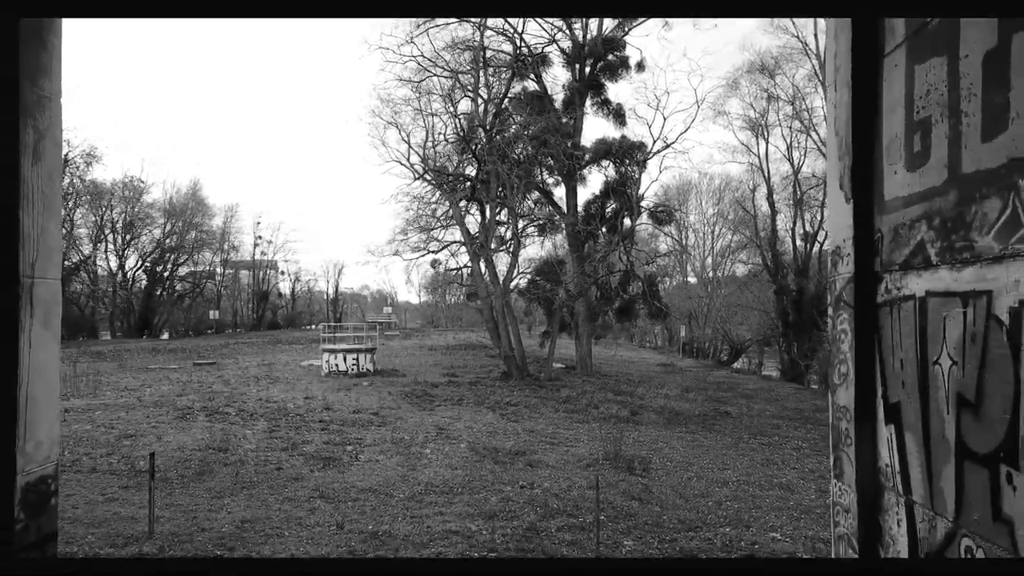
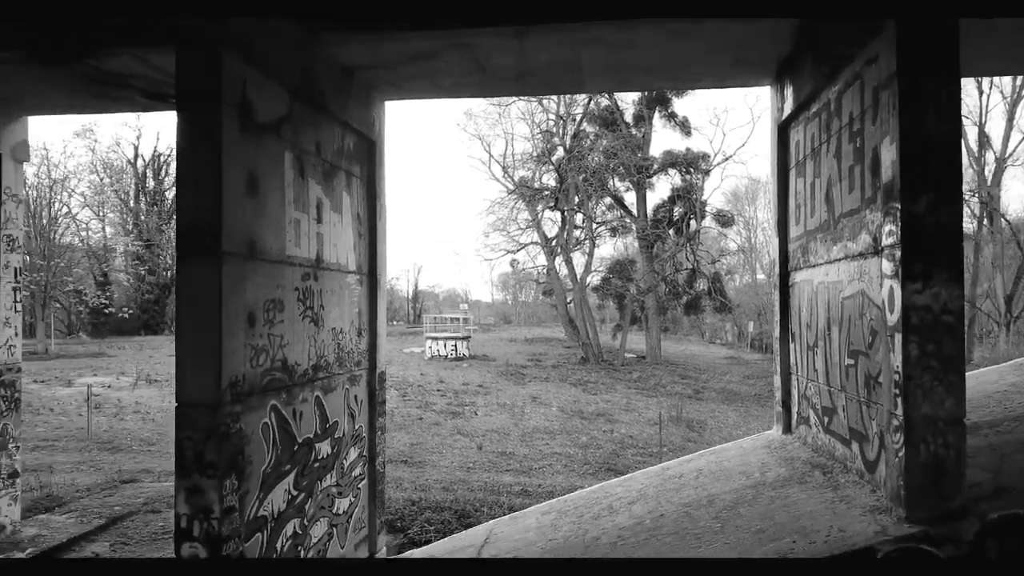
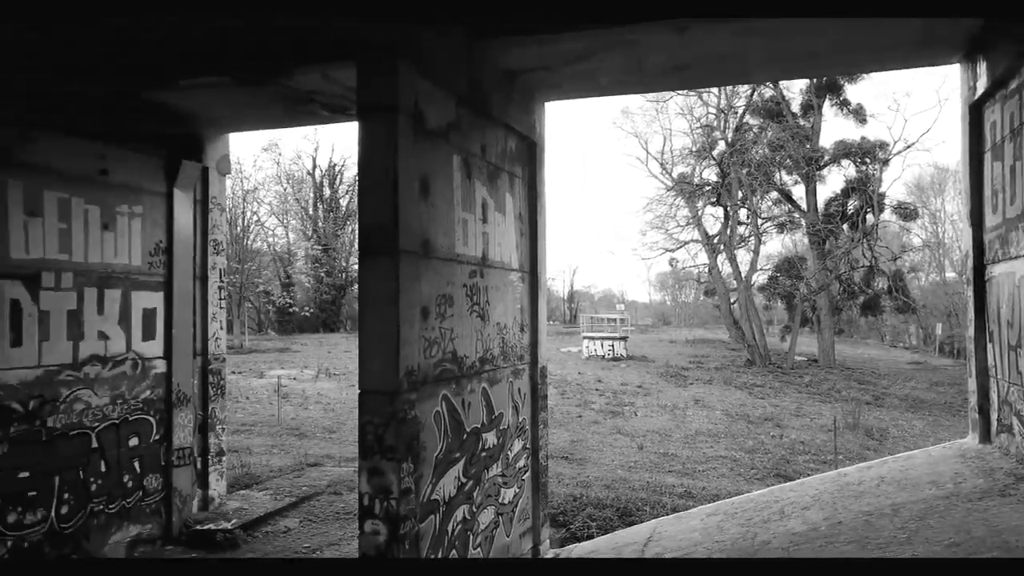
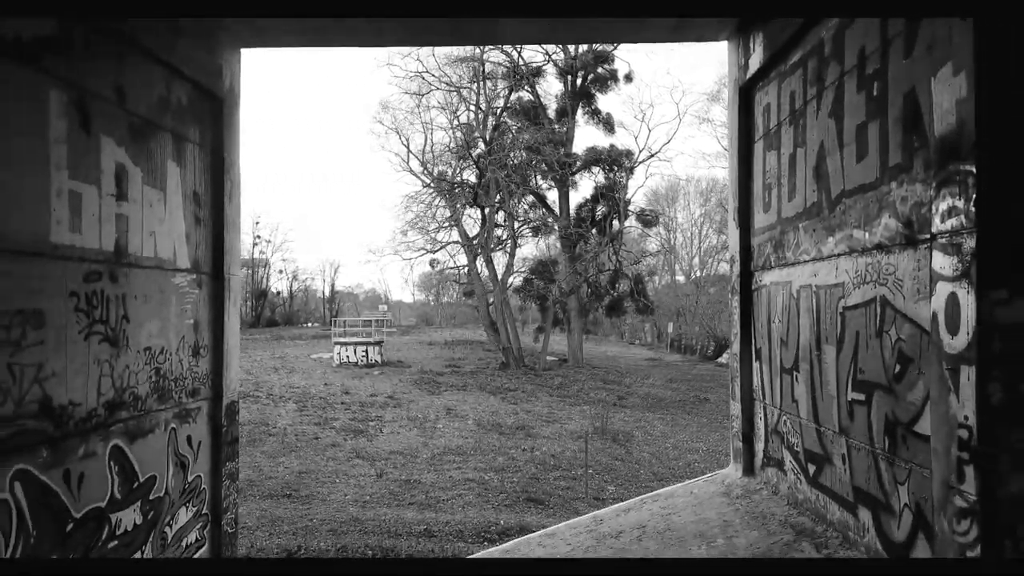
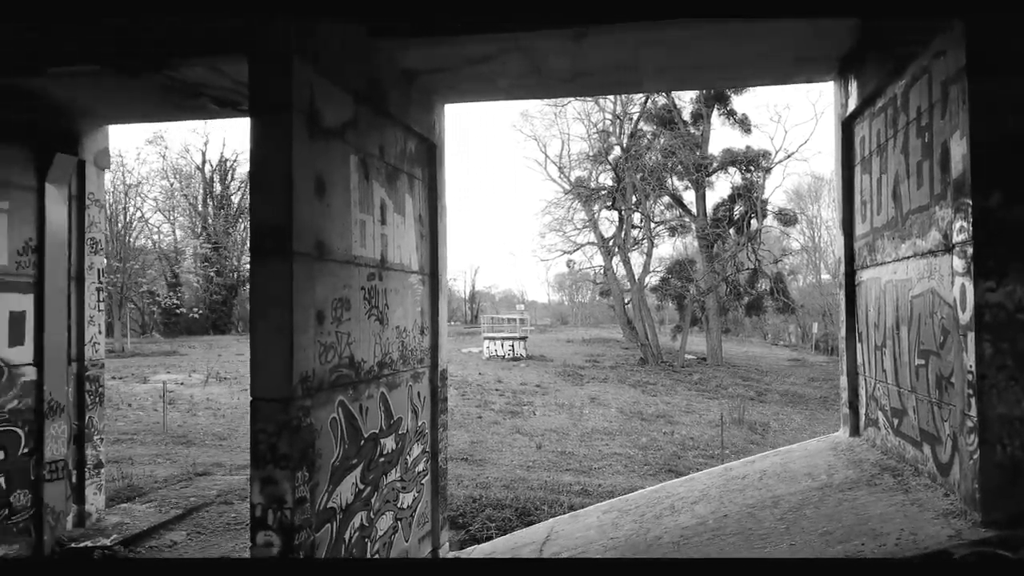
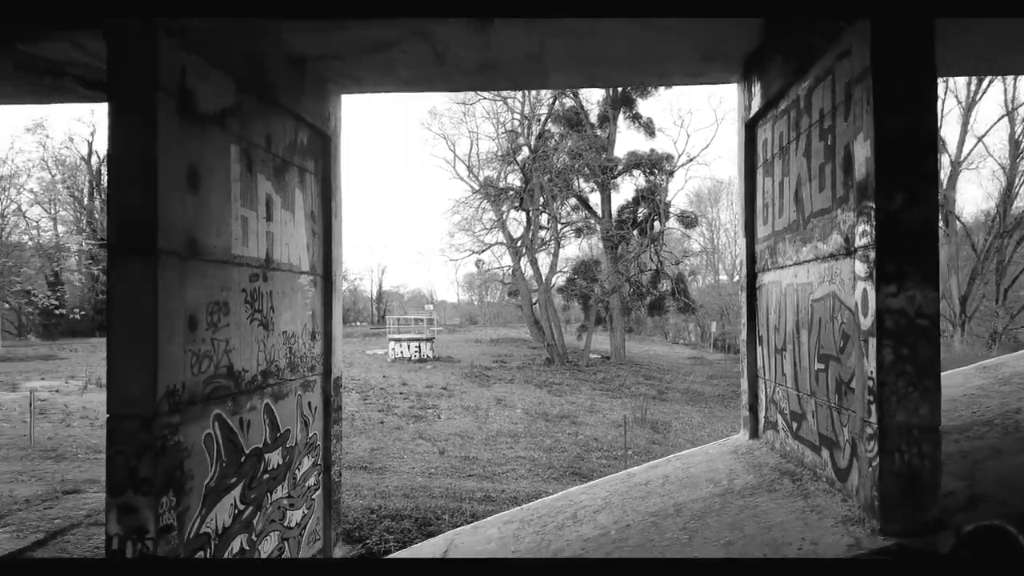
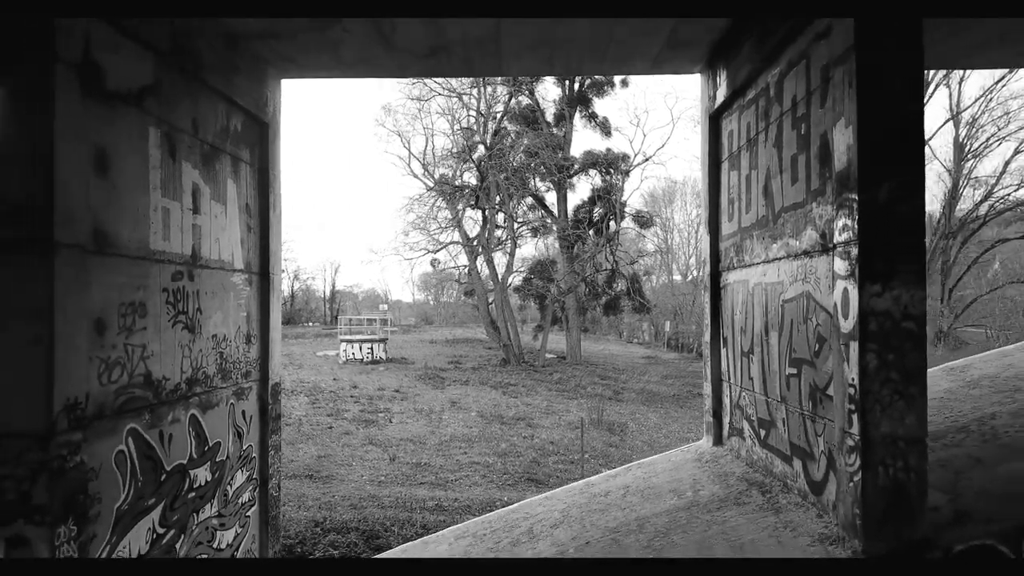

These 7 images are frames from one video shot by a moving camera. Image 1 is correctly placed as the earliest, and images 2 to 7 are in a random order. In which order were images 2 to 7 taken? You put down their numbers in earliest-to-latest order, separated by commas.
4, 7, 6, 2, 5, 3
